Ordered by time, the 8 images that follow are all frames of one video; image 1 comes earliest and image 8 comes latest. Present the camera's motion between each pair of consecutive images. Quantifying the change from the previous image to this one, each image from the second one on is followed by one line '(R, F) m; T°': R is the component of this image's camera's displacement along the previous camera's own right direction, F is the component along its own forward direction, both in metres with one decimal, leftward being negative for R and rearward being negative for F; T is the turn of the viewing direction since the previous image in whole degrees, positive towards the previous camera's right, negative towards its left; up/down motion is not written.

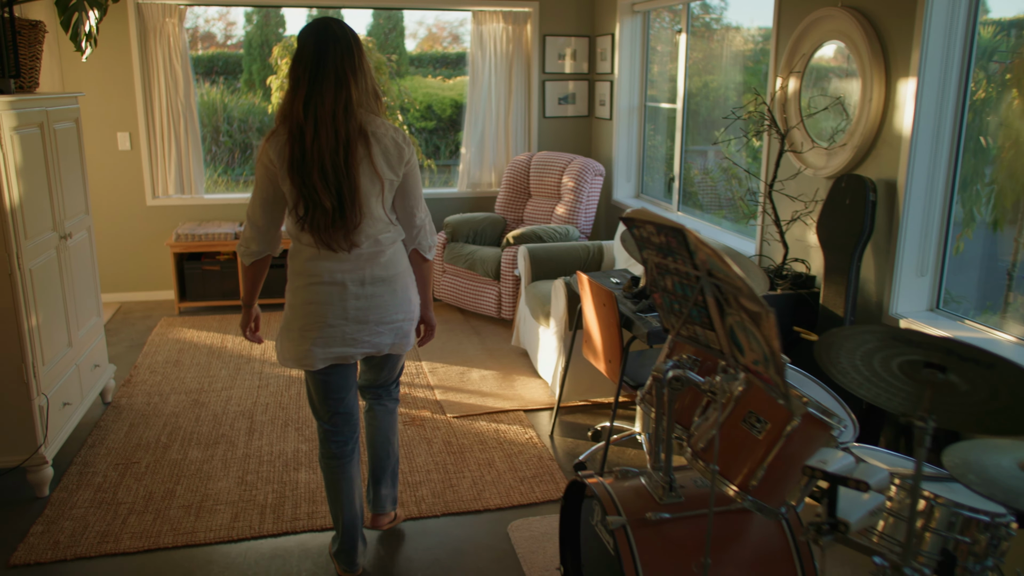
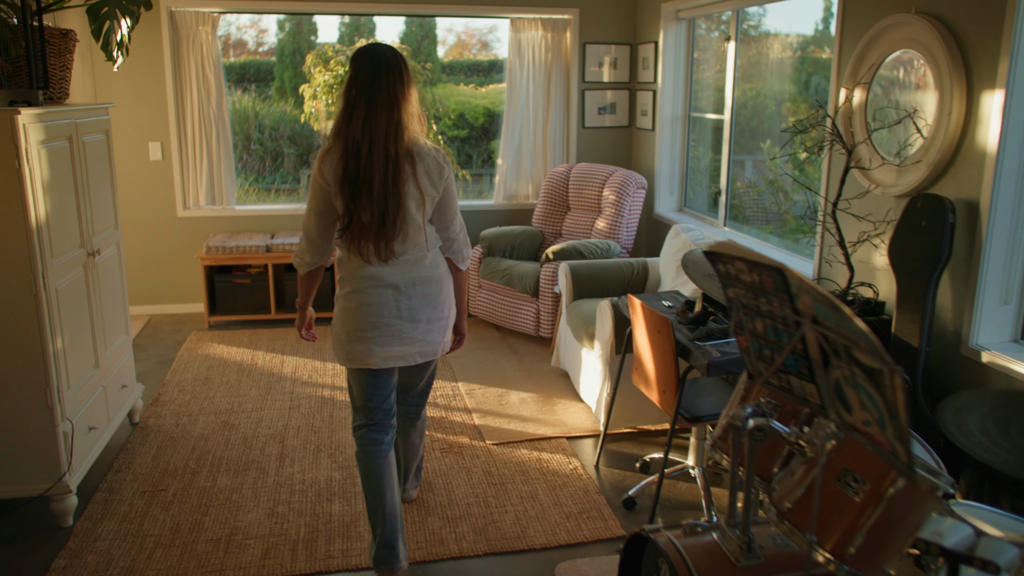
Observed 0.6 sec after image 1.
(-0.1, +0.2) m; -2°
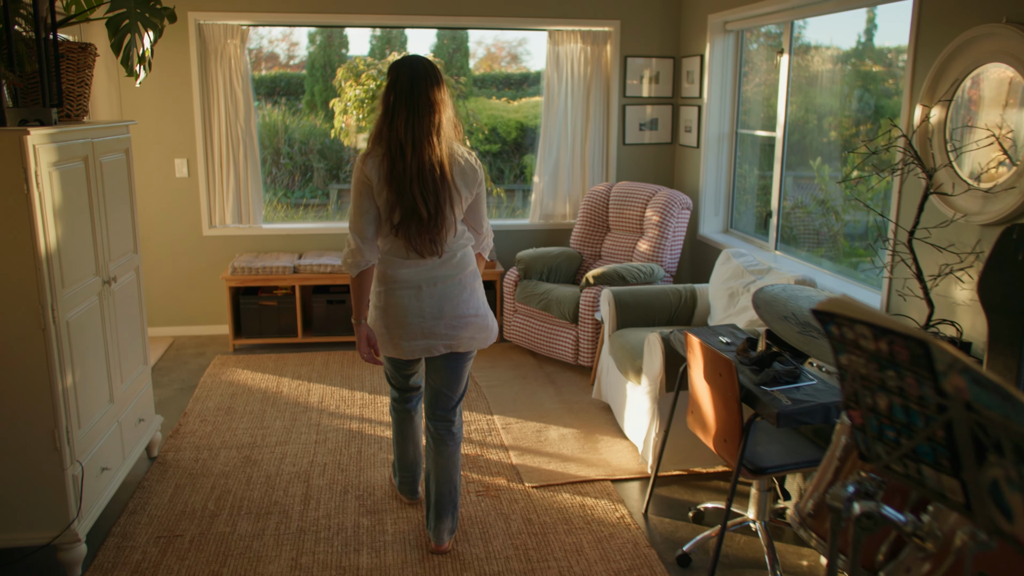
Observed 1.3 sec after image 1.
(-0.1, +0.2) m; -2°
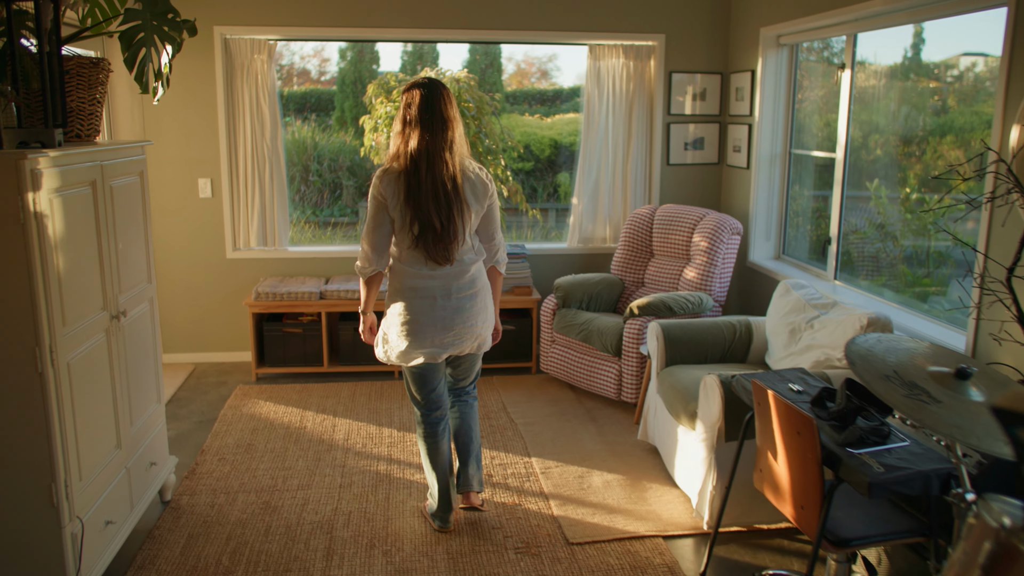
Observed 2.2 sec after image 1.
(-0.1, +0.3) m; -2°
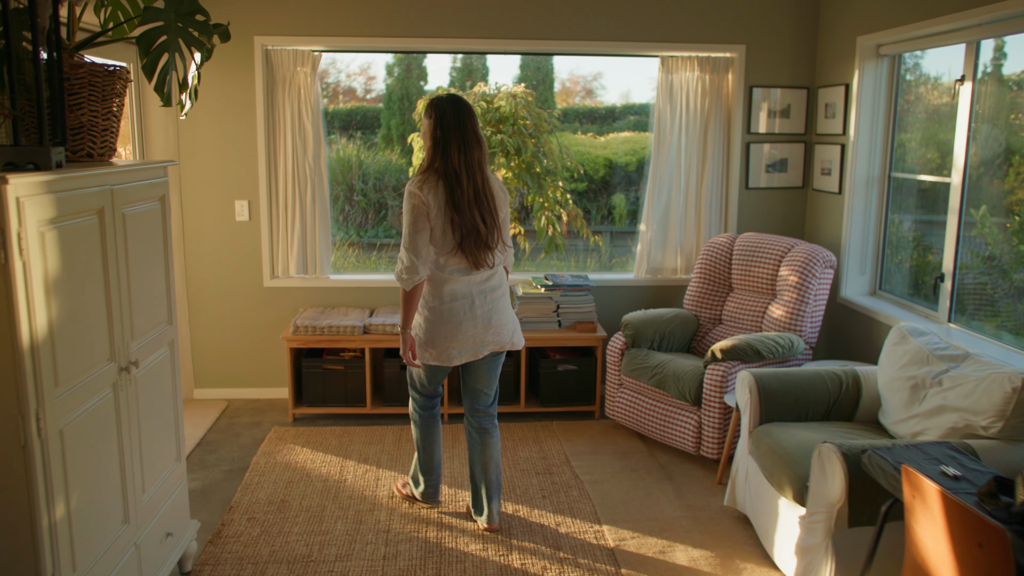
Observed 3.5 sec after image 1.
(-0.1, +0.4) m; -3°
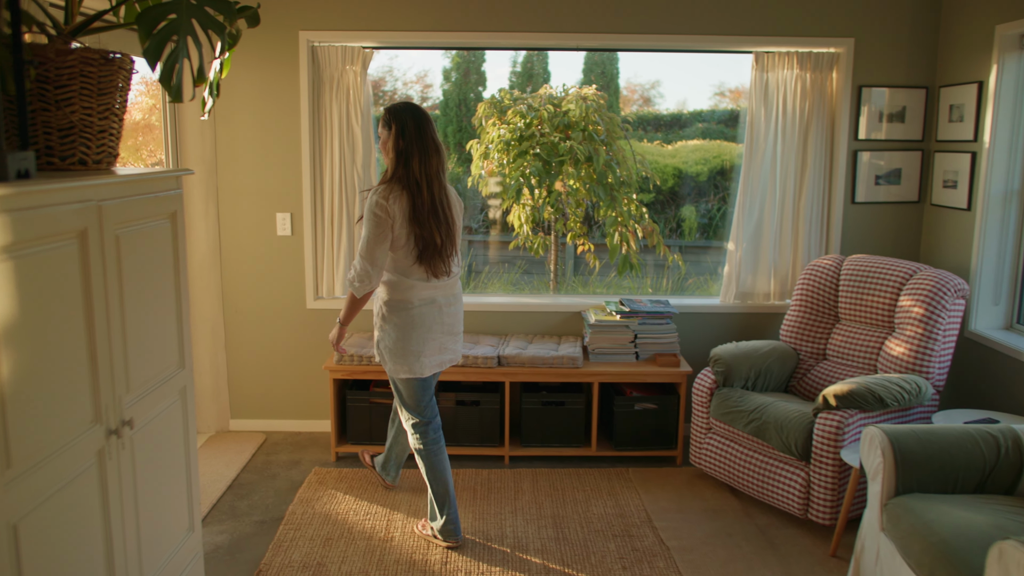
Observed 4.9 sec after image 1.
(-0.1, +0.5) m; -4°
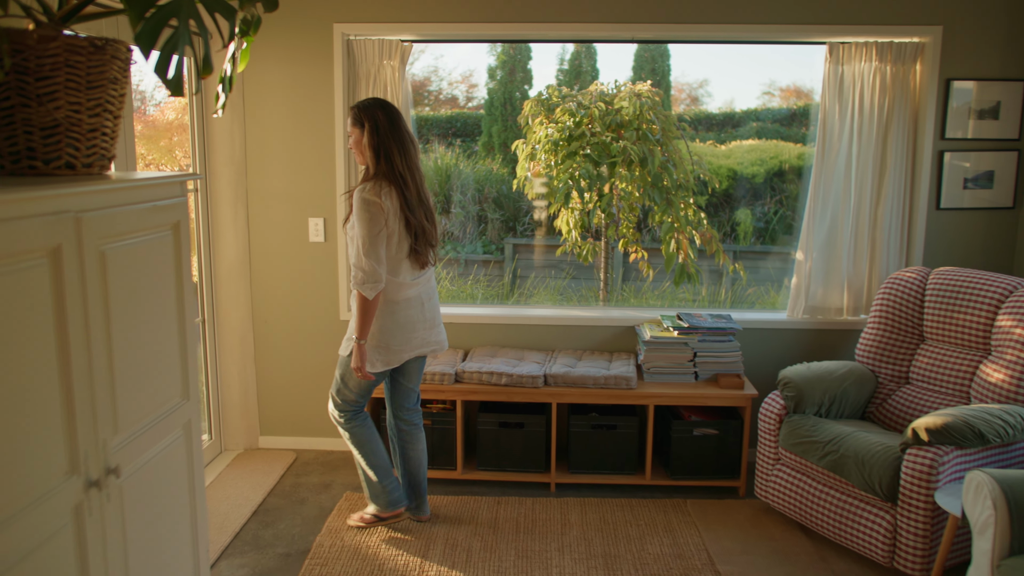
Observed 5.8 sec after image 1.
(0.0, +0.3) m; -3°
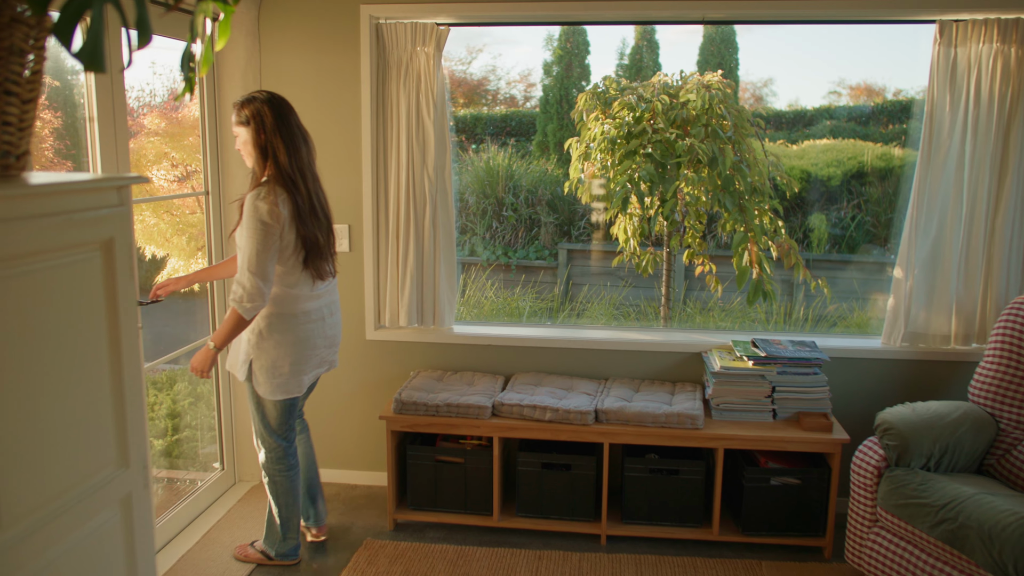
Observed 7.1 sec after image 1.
(0.0, +0.4) m; -4°
